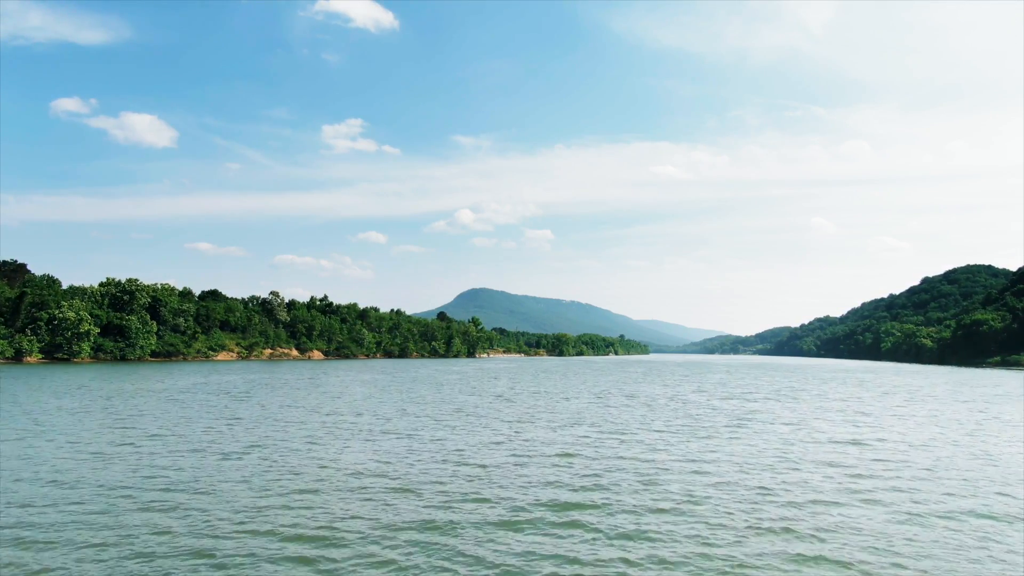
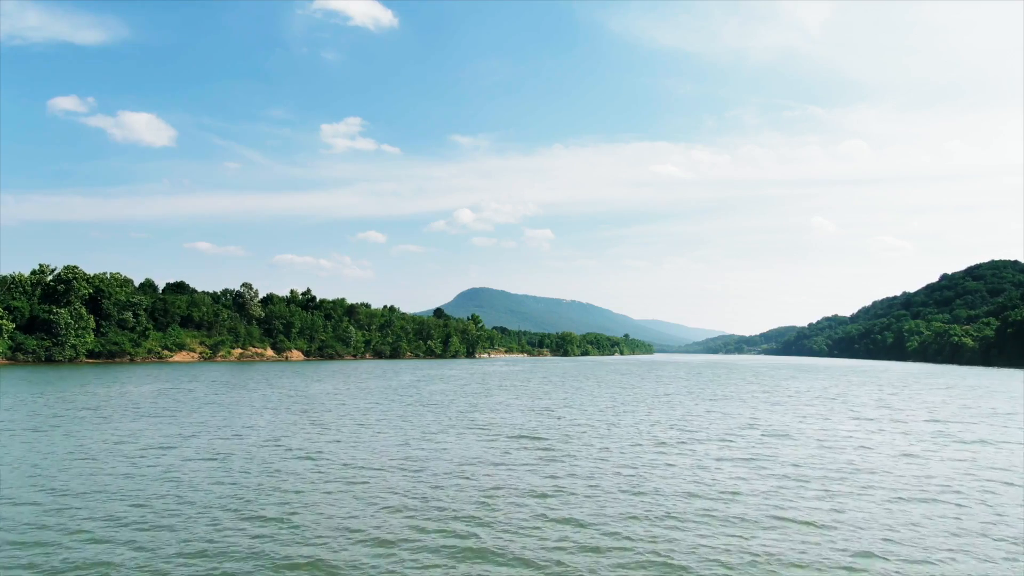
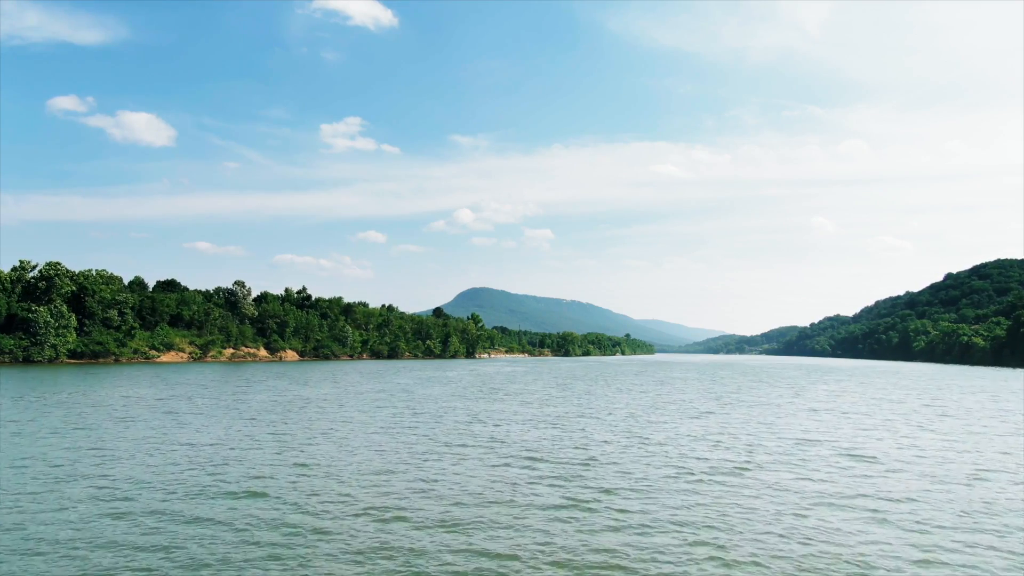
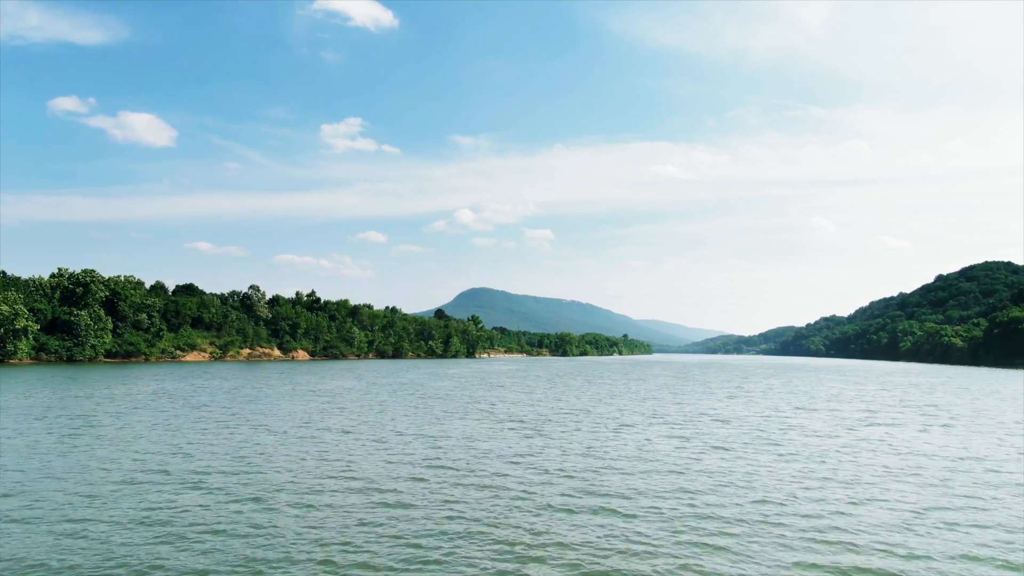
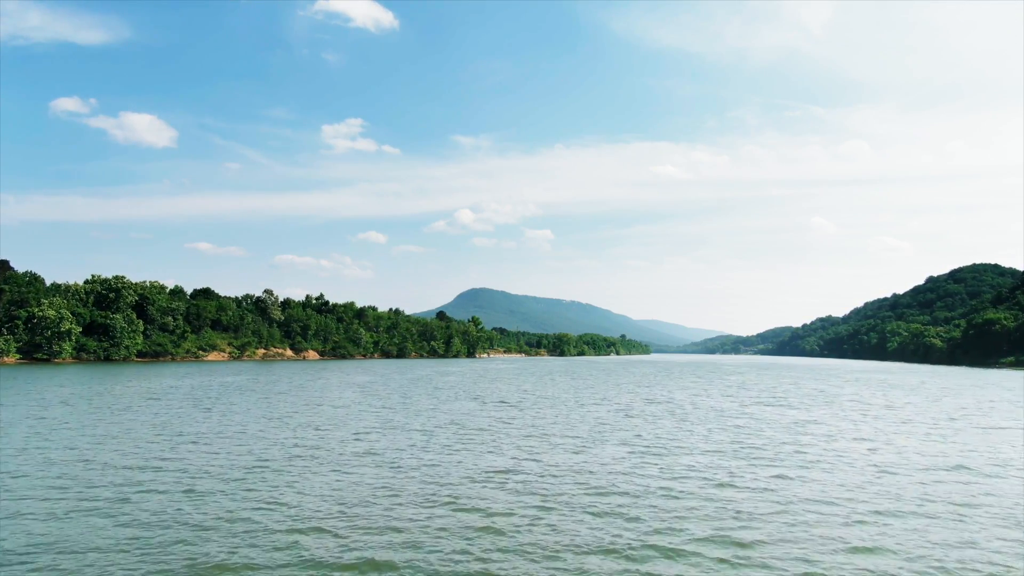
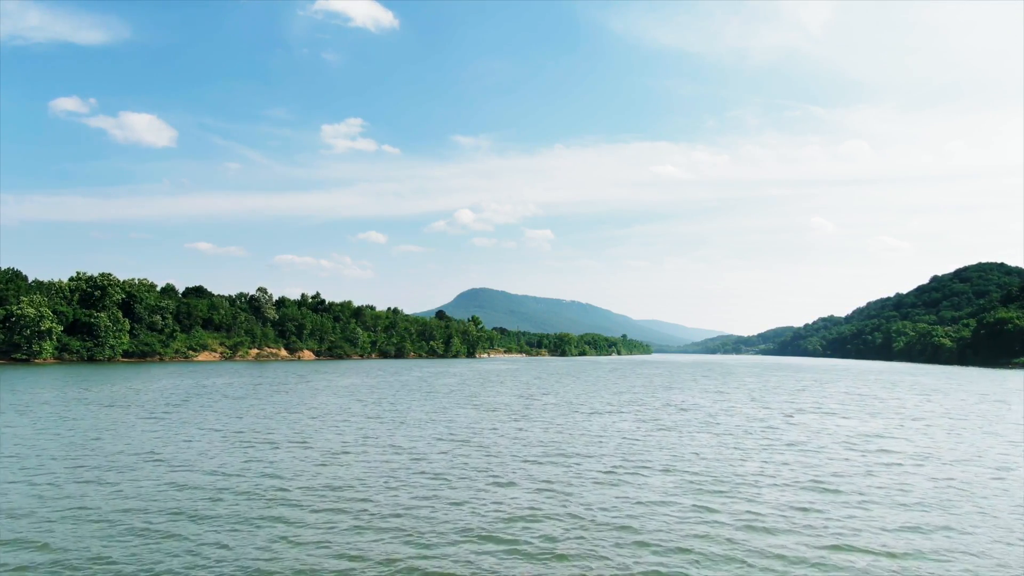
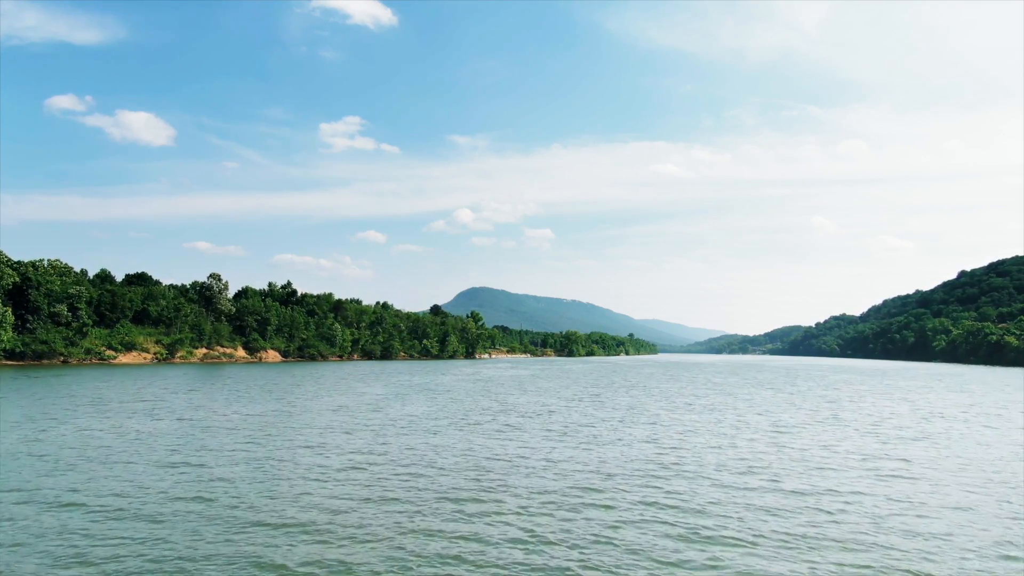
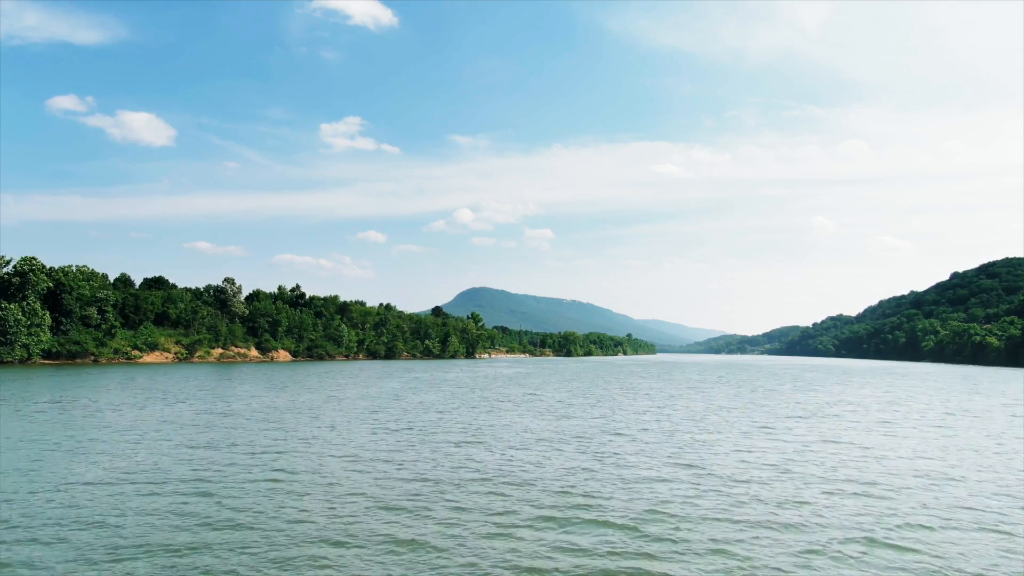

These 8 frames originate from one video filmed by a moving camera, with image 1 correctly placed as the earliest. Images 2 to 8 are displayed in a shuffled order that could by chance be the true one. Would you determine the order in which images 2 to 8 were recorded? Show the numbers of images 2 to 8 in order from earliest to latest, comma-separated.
5, 6, 4, 2, 3, 8, 7
